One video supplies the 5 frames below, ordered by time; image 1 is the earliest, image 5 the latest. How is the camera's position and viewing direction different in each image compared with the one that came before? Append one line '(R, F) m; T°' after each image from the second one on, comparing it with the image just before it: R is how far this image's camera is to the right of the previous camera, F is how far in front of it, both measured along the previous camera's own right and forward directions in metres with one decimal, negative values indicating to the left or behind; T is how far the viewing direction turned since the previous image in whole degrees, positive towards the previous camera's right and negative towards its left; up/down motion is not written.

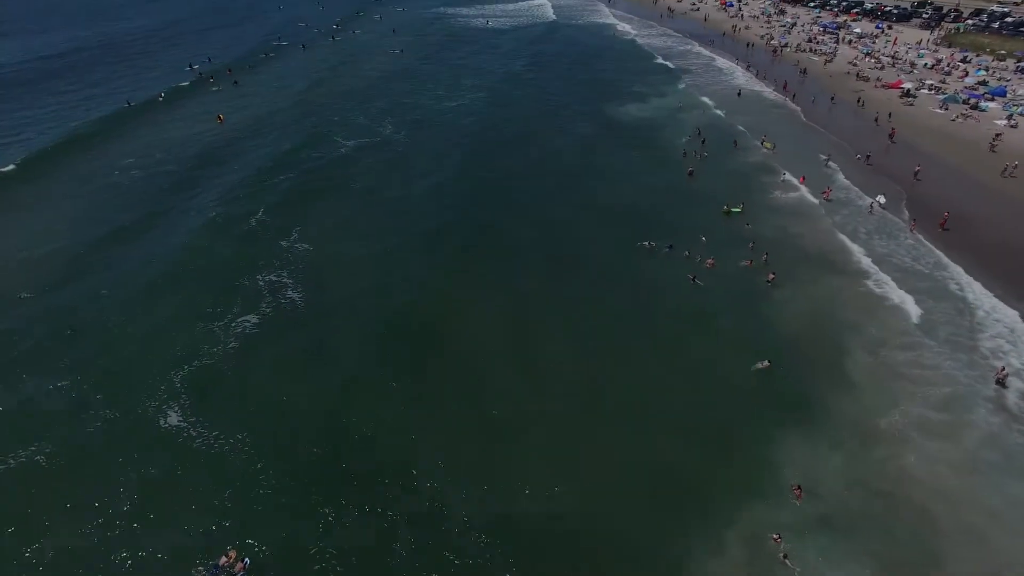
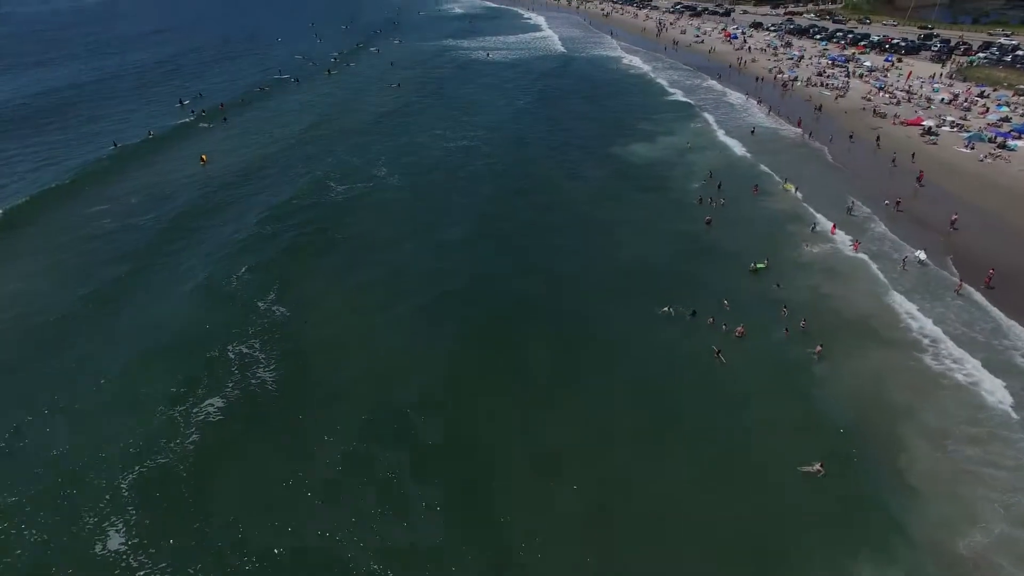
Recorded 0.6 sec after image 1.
(-0.2, +3.8) m; 0°
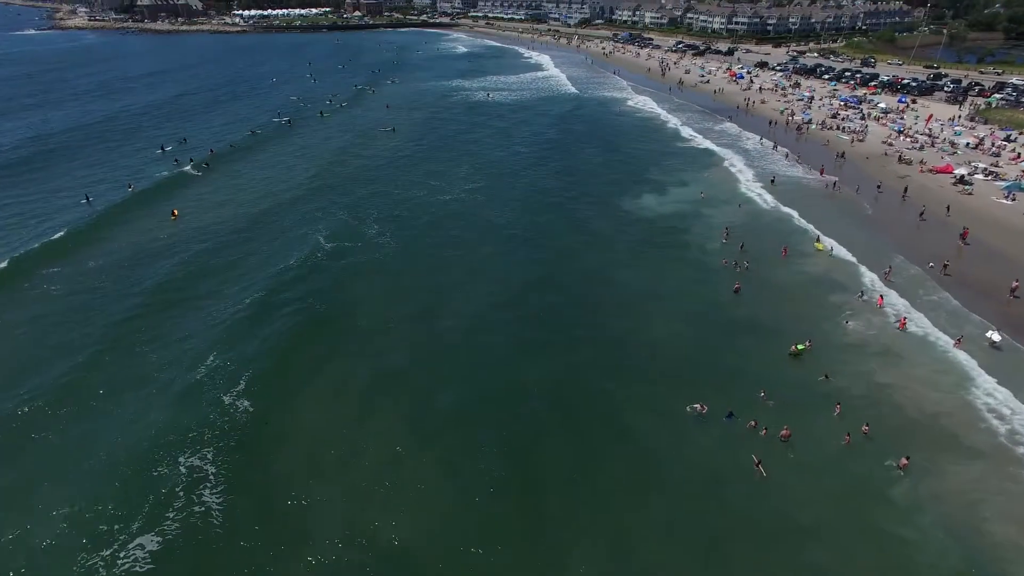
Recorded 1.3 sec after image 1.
(-0.2, +5.1) m; 0°
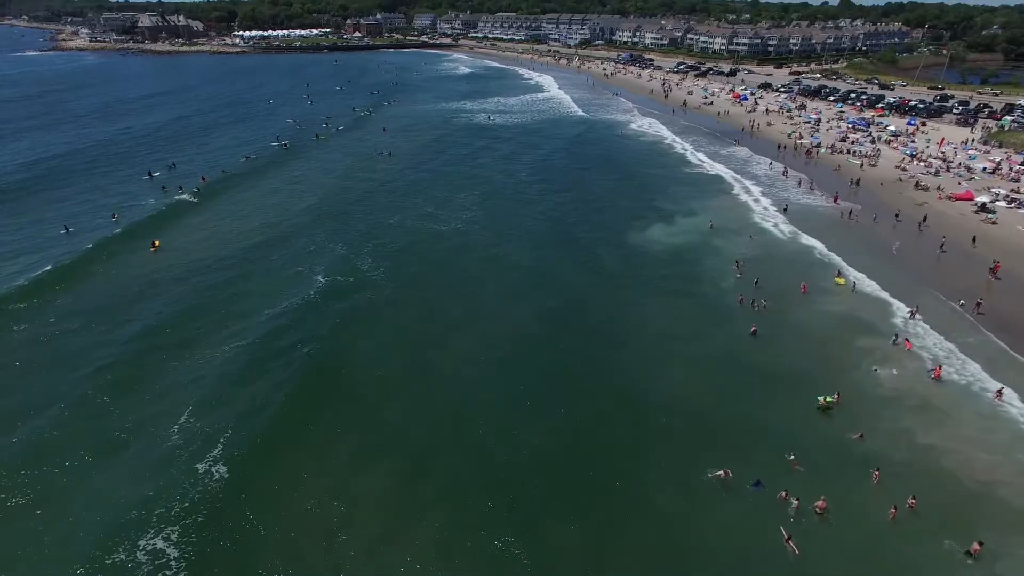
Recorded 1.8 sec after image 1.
(-0.1, +2.9) m; 0°
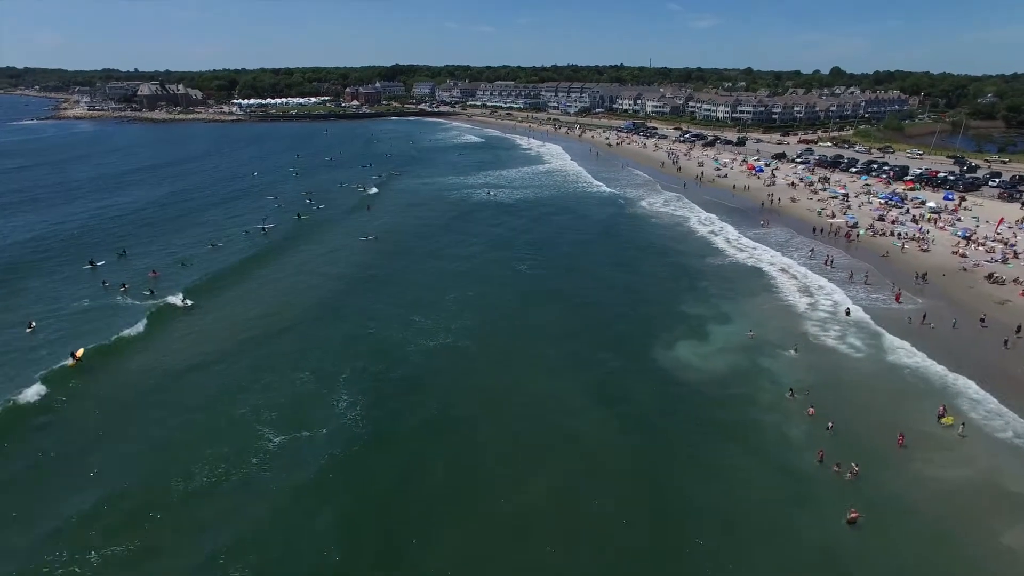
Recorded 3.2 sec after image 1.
(-0.3, +10.8) m; 0°
